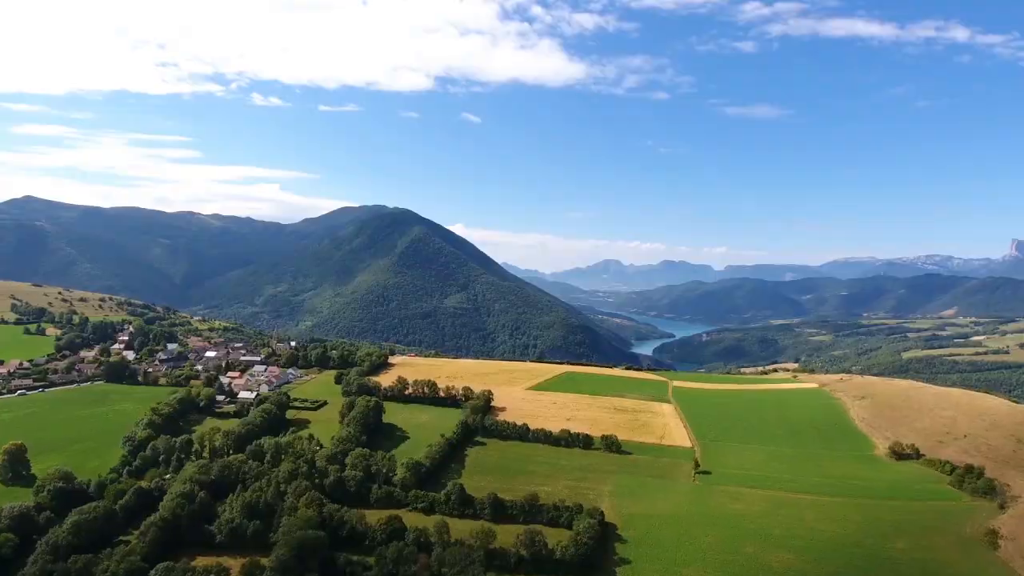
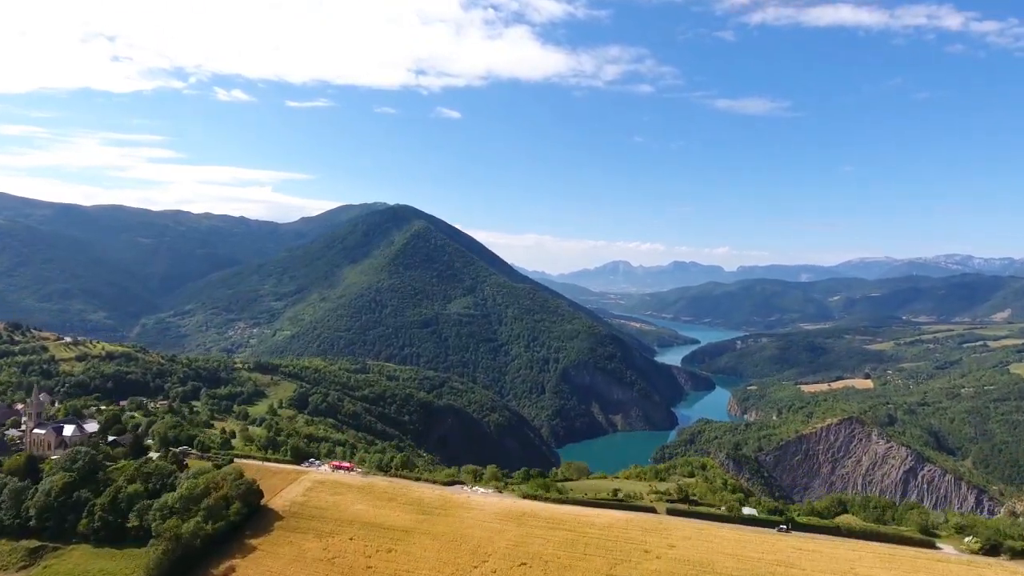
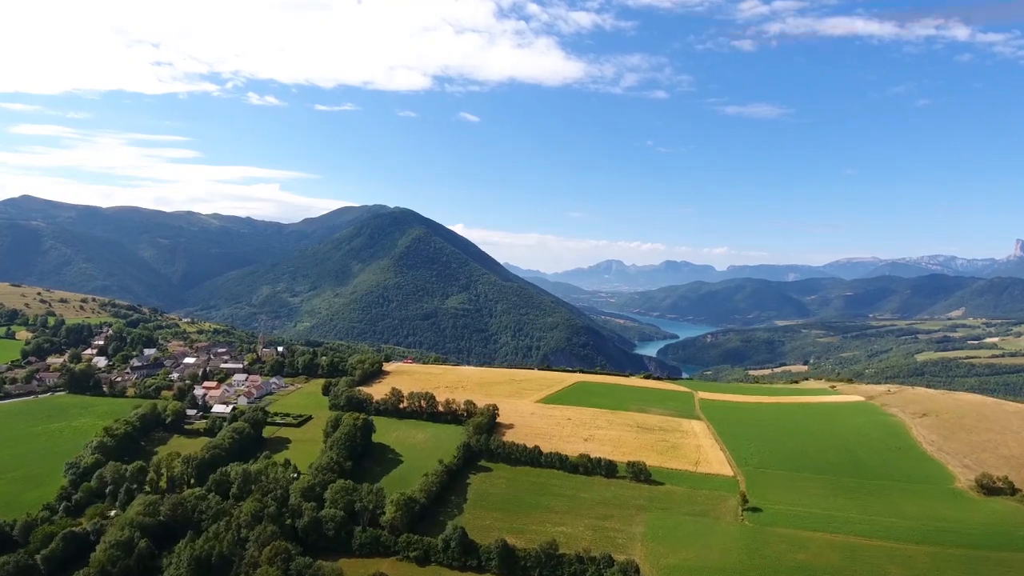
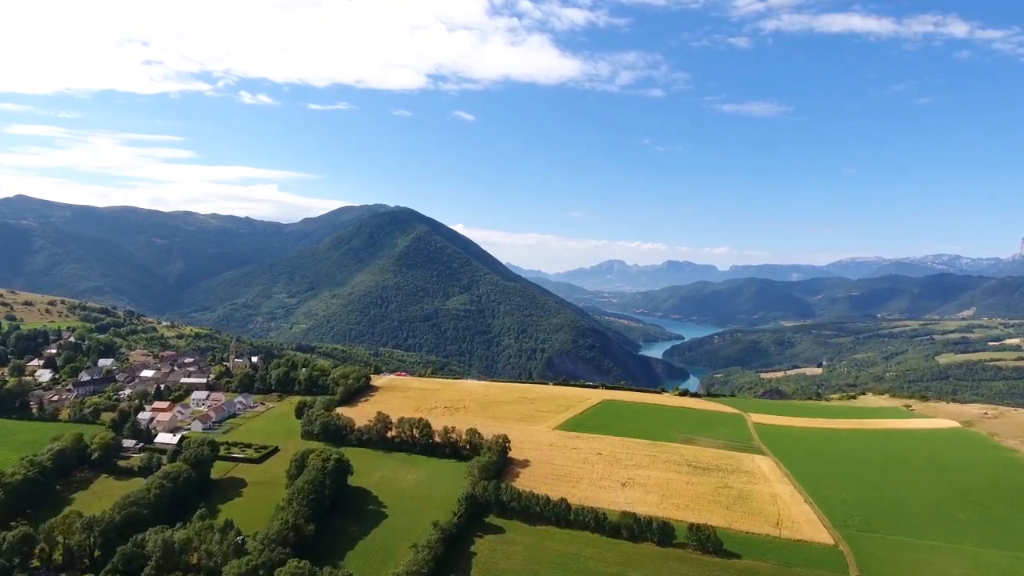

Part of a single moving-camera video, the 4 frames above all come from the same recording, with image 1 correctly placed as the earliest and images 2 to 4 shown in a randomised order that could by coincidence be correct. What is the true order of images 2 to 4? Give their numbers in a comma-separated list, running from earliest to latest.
3, 4, 2
